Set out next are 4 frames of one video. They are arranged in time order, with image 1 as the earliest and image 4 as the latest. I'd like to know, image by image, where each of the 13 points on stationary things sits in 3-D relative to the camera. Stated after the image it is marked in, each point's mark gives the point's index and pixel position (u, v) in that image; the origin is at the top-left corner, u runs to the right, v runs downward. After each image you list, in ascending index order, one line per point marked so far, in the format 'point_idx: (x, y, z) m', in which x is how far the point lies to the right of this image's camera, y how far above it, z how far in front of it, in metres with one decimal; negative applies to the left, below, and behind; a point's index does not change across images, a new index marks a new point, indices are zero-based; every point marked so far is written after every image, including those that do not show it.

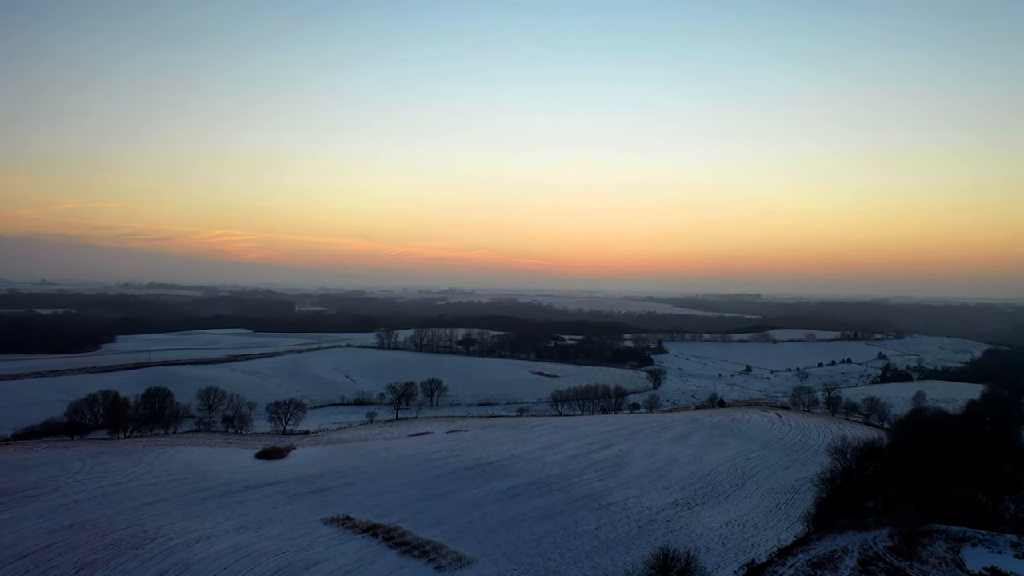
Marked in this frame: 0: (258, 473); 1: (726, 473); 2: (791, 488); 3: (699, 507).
0: (-8.4, -6.2, +17.4) m
1: (+7.9, -6.9, +19.4) m
2: (+10.0, -7.2, +18.8) m
3: (+5.8, -6.8, +16.3) m
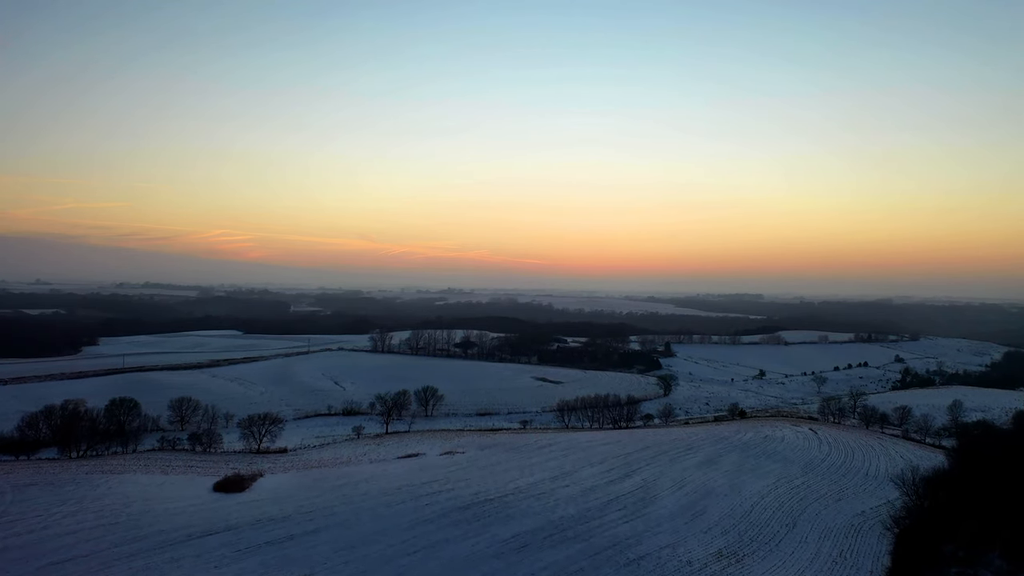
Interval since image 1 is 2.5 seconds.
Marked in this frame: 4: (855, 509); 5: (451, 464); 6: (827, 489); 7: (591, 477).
0: (-8.3, -6.2, +14.2) m
1: (+8.1, -6.9, +16.3) m
2: (+10.1, -7.2, +15.7) m
3: (+6.0, -6.8, +13.2) m
4: (+11.1, -7.2, +17.1) m
5: (-2.2, -6.3, +18.7) m
6: (+11.1, -7.1, +18.5) m
7: (+2.6, -6.2, +17.2) m
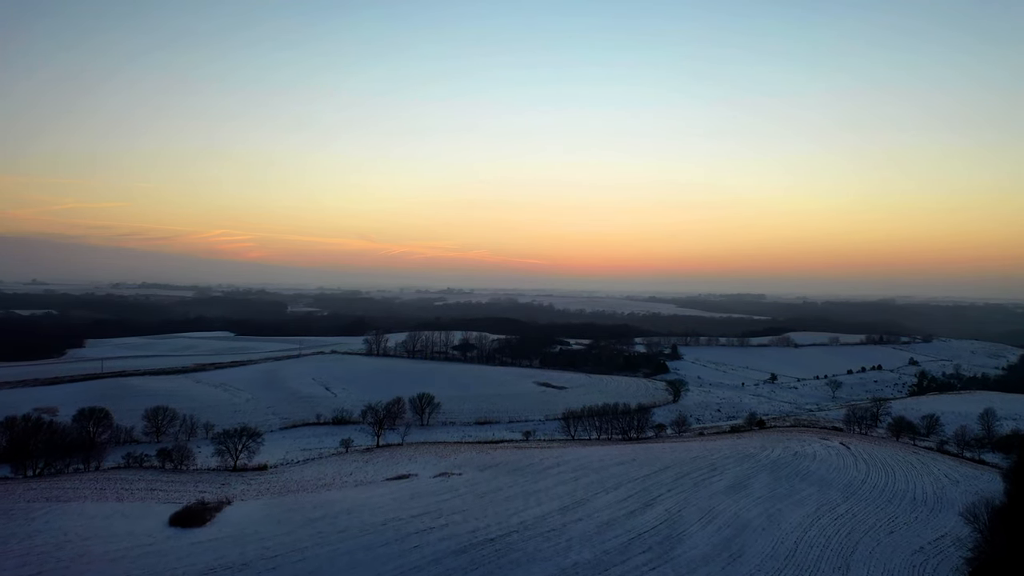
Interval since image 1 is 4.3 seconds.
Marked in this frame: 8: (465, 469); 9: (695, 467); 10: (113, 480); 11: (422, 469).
0: (-8.2, -6.2, +11.9) m
1: (+8.2, -6.9, +14.0) m
2: (+10.2, -7.2, +13.4) m
3: (+6.1, -6.9, +10.9) m
4: (+11.2, -7.2, +14.8) m
5: (-2.1, -6.3, +16.4) m
6: (+11.2, -7.1, +16.2) m
7: (+2.7, -6.2, +14.9) m
8: (-1.7, -6.6, +19.2) m
9: (+6.7, -6.5, +19.2) m
10: (-14.7, -7.1, +19.4) m
11: (-3.4, -6.9, +19.9) m
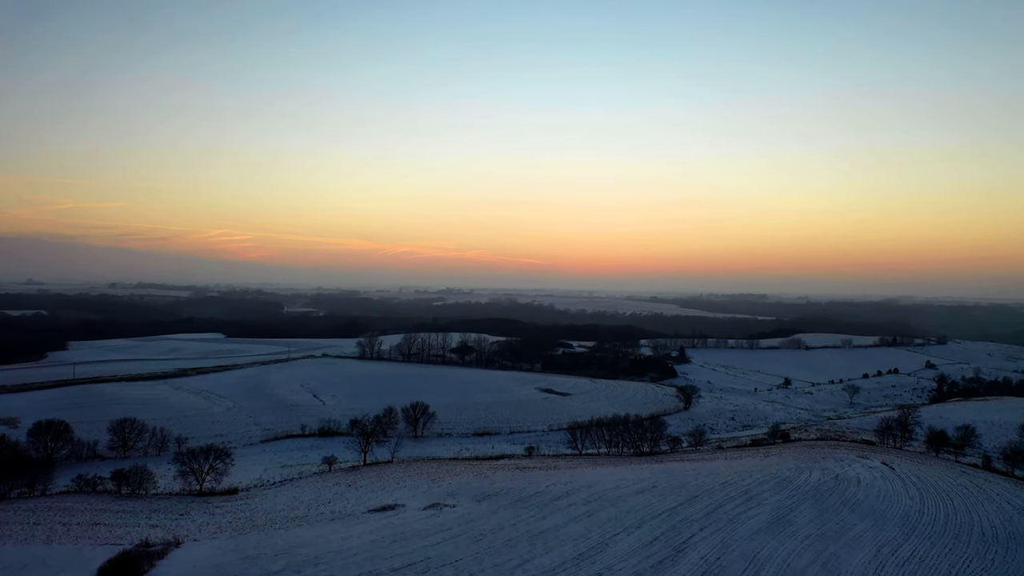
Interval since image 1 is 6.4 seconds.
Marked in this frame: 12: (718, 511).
0: (-8.1, -6.3, +9.3) m
1: (+8.3, -6.9, +11.4) m
2: (+10.3, -7.3, +10.8) m
3: (+6.2, -6.9, +8.3) m
4: (+11.3, -7.2, +12.1) m
5: (-2.0, -6.3, +13.8) m
6: (+11.3, -7.1, +13.6) m
7: (+2.8, -6.3, +12.3) m
8: (-1.6, -6.6, +16.6) m
9: (+6.7, -6.6, +16.6) m
10: (-14.7, -7.1, +16.8) m
11: (-3.4, -6.9, +17.3) m
12: (+6.0, -6.5, +15.3) m
